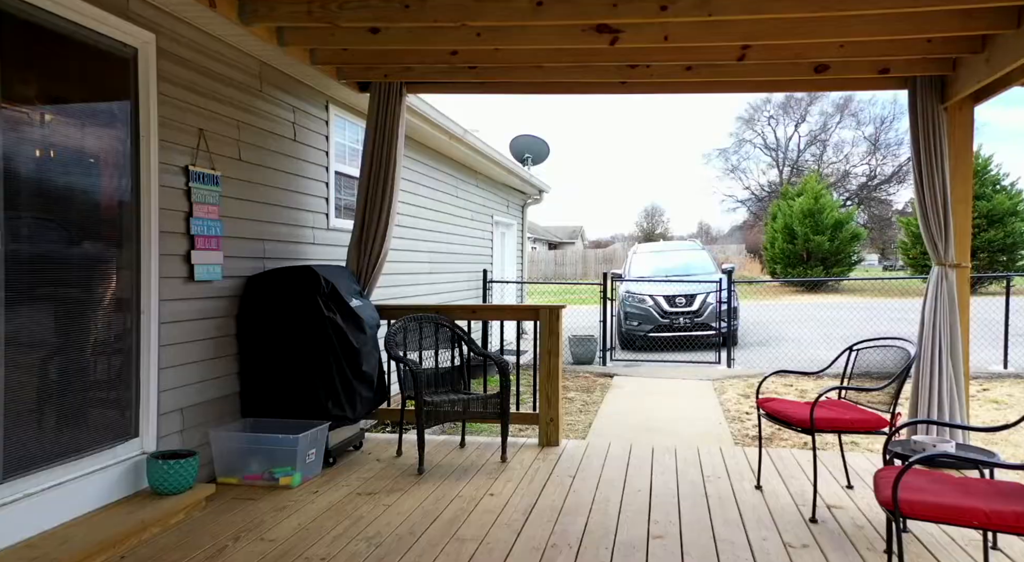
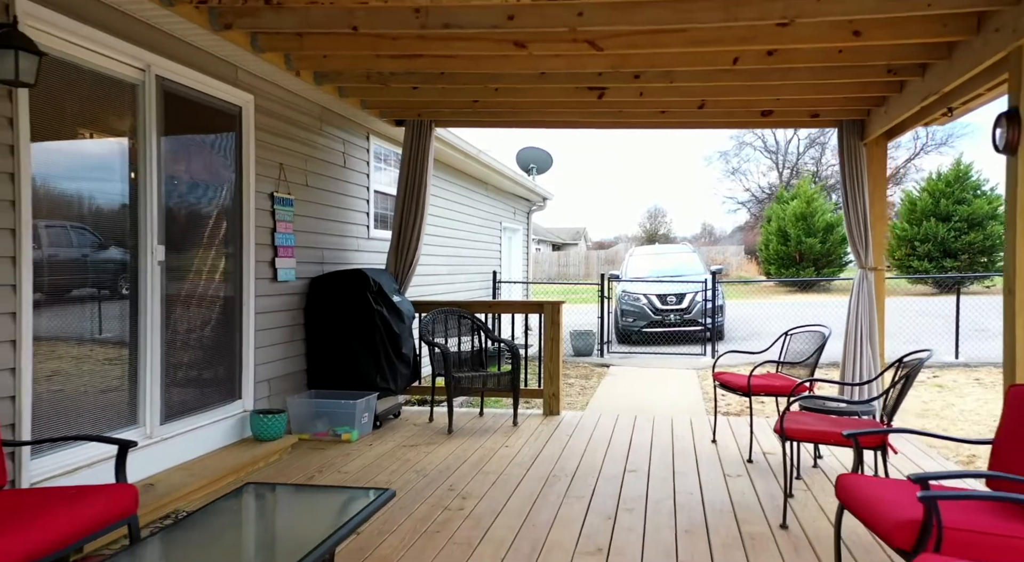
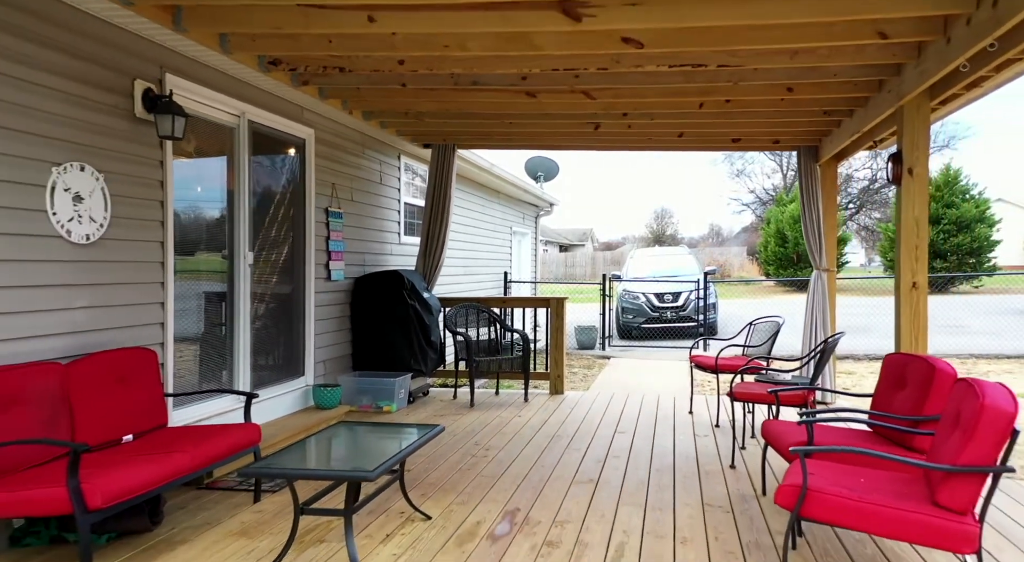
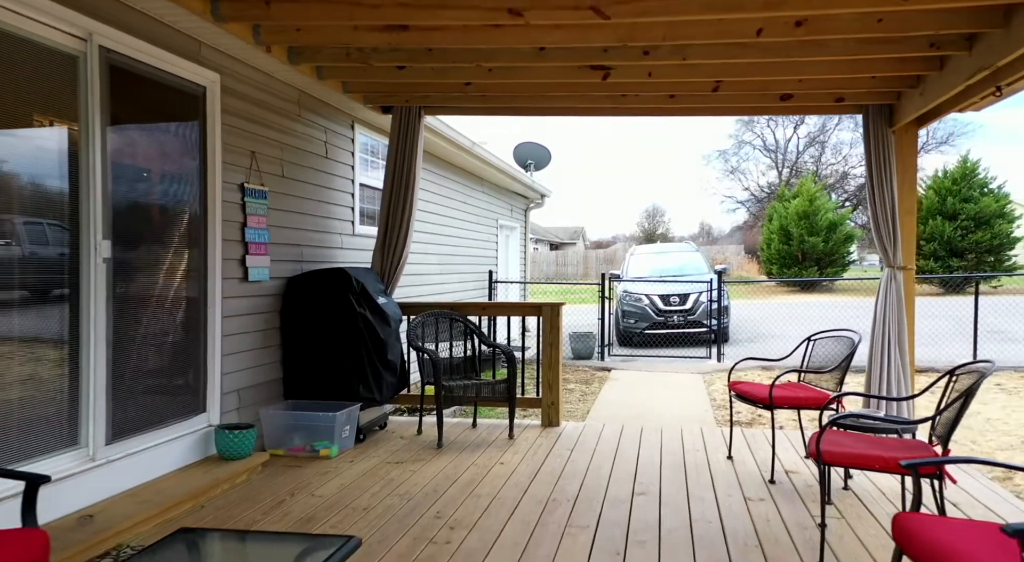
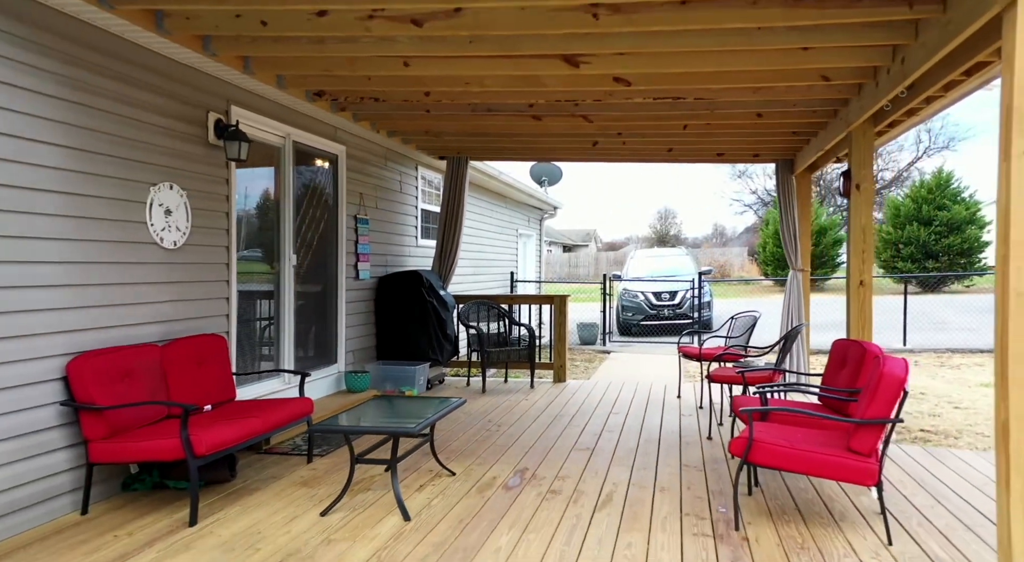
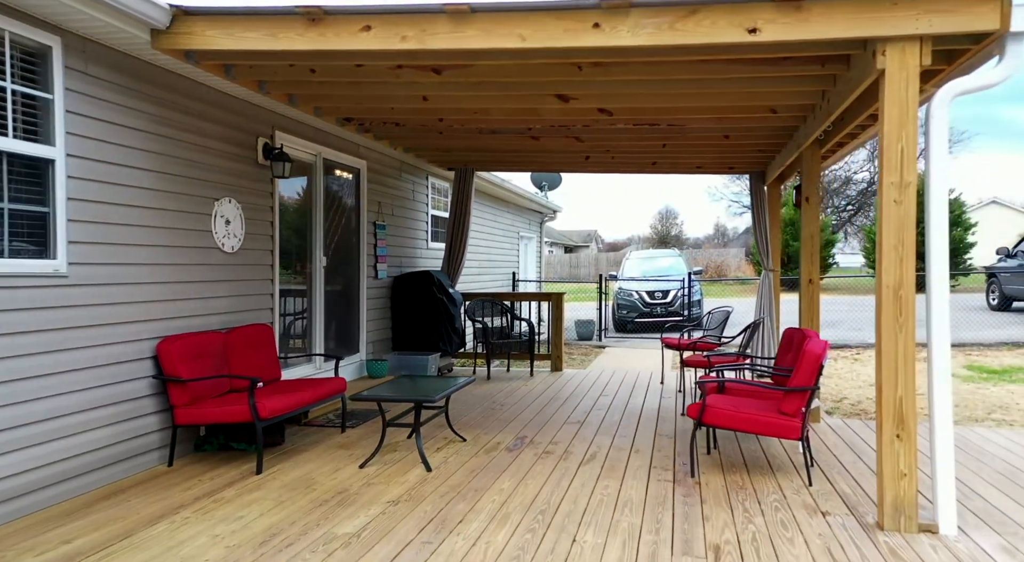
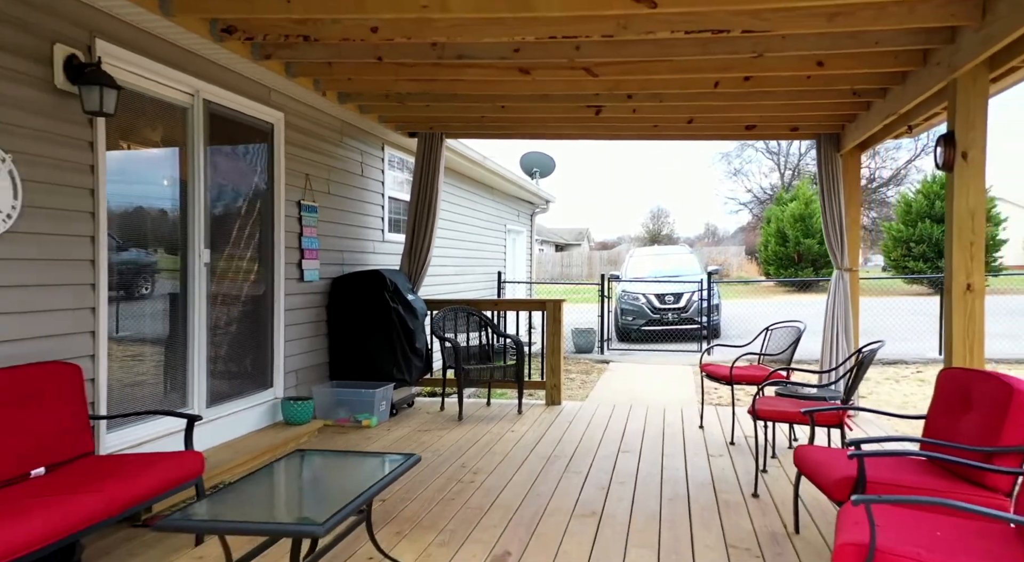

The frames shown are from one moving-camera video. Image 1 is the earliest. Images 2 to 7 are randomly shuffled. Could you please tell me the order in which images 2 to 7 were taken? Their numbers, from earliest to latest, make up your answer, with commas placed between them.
4, 2, 7, 3, 5, 6
